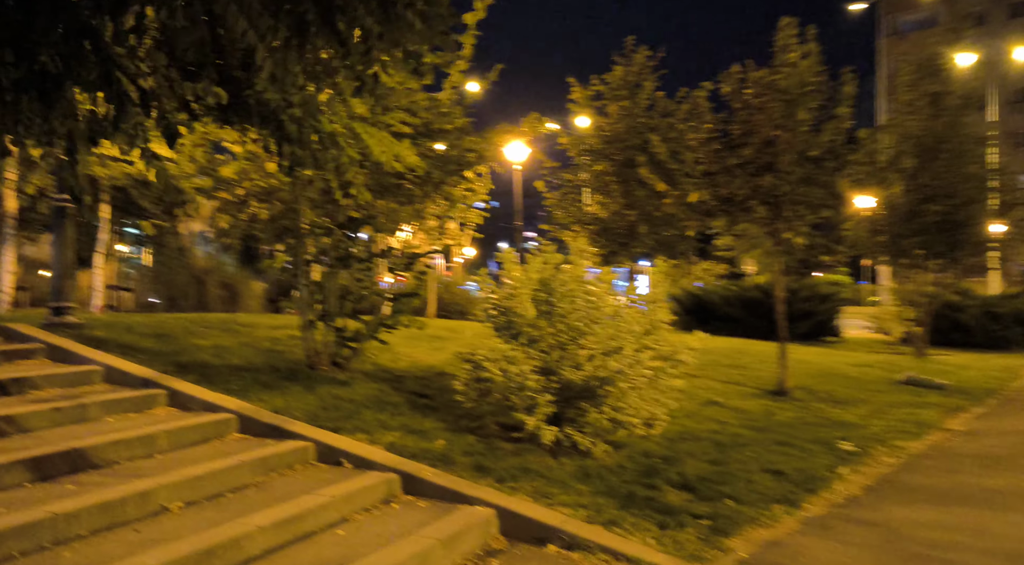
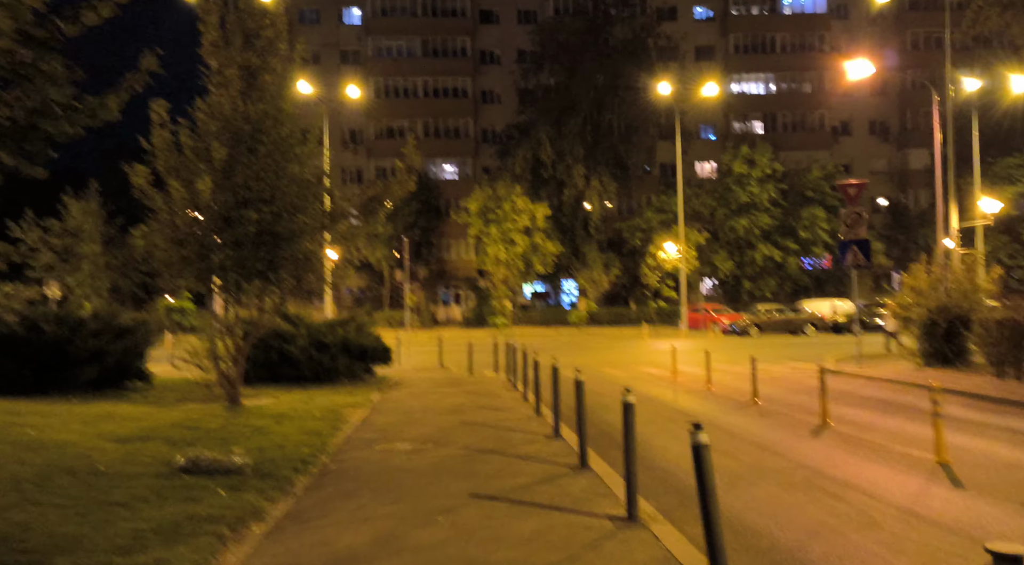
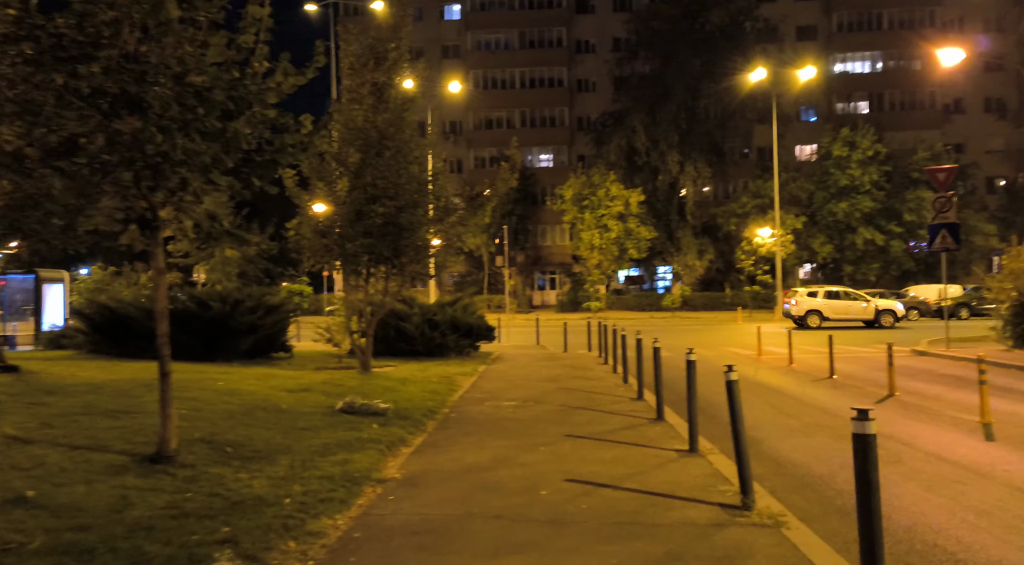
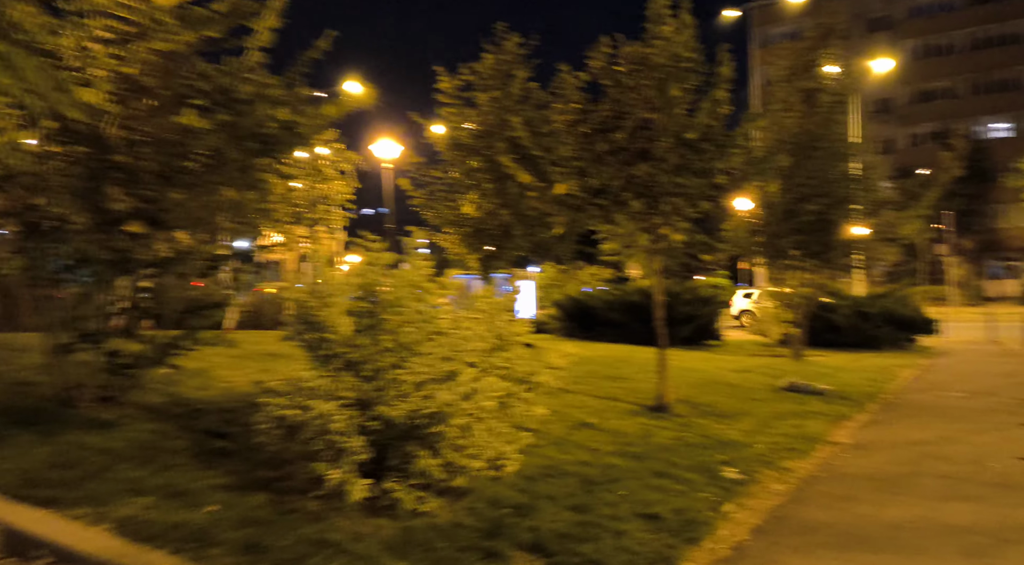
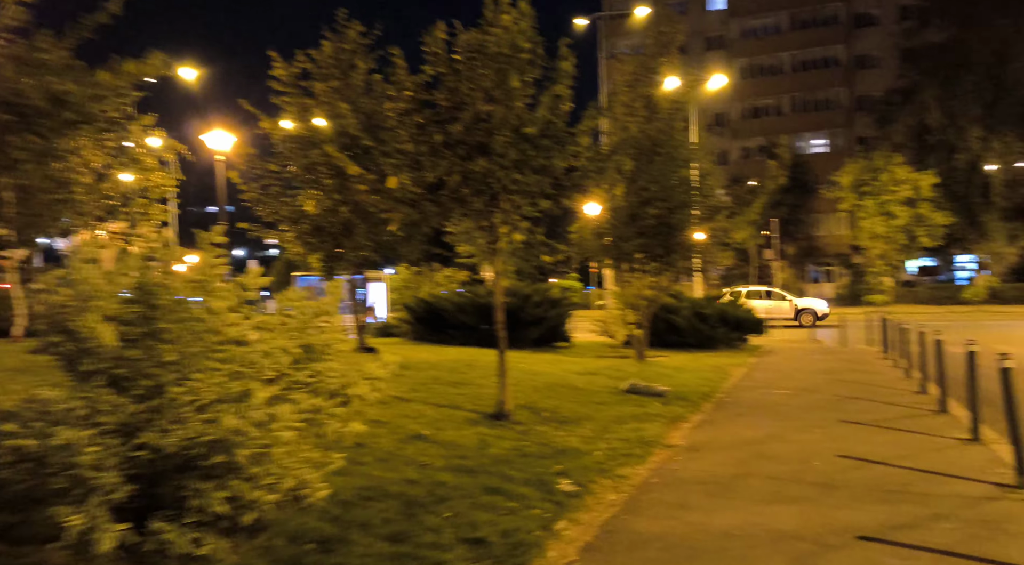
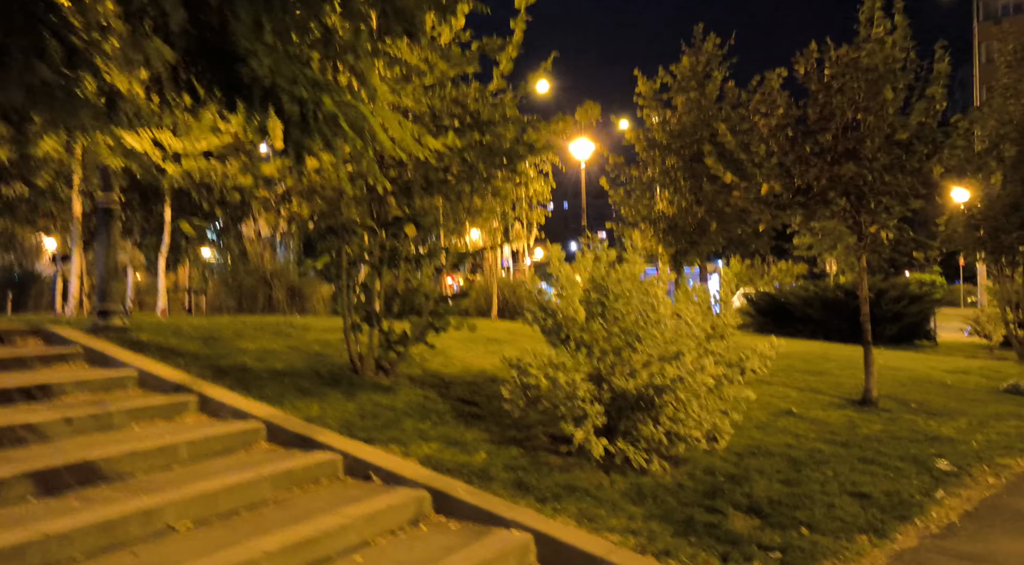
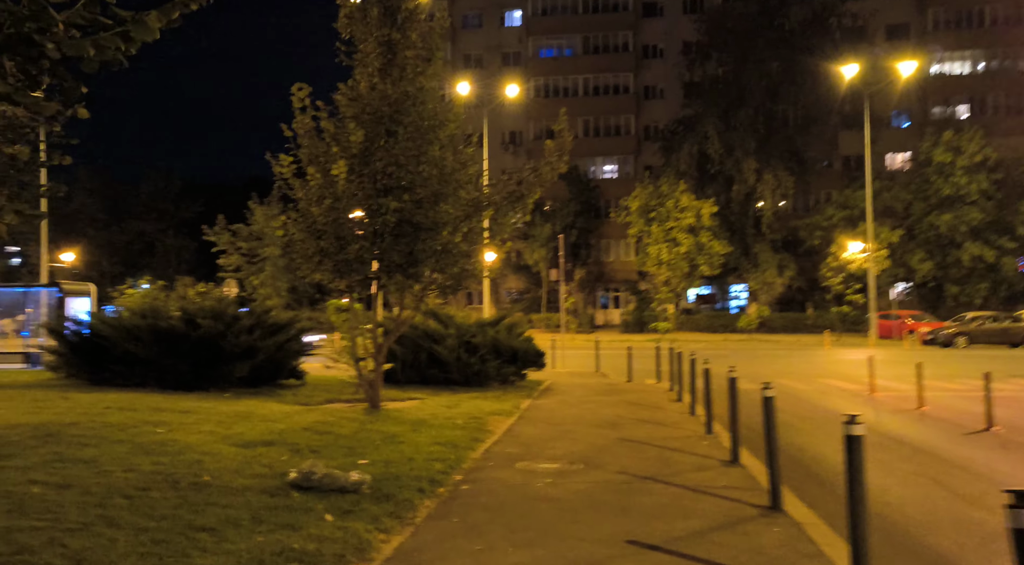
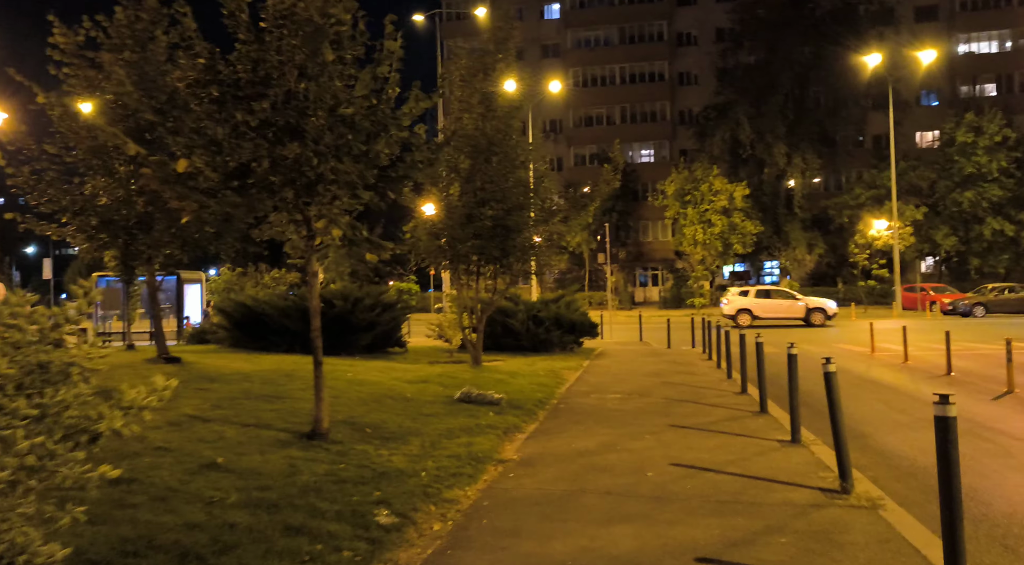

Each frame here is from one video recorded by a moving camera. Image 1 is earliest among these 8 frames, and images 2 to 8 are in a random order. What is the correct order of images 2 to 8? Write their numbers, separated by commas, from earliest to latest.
6, 4, 5, 8, 3, 2, 7
